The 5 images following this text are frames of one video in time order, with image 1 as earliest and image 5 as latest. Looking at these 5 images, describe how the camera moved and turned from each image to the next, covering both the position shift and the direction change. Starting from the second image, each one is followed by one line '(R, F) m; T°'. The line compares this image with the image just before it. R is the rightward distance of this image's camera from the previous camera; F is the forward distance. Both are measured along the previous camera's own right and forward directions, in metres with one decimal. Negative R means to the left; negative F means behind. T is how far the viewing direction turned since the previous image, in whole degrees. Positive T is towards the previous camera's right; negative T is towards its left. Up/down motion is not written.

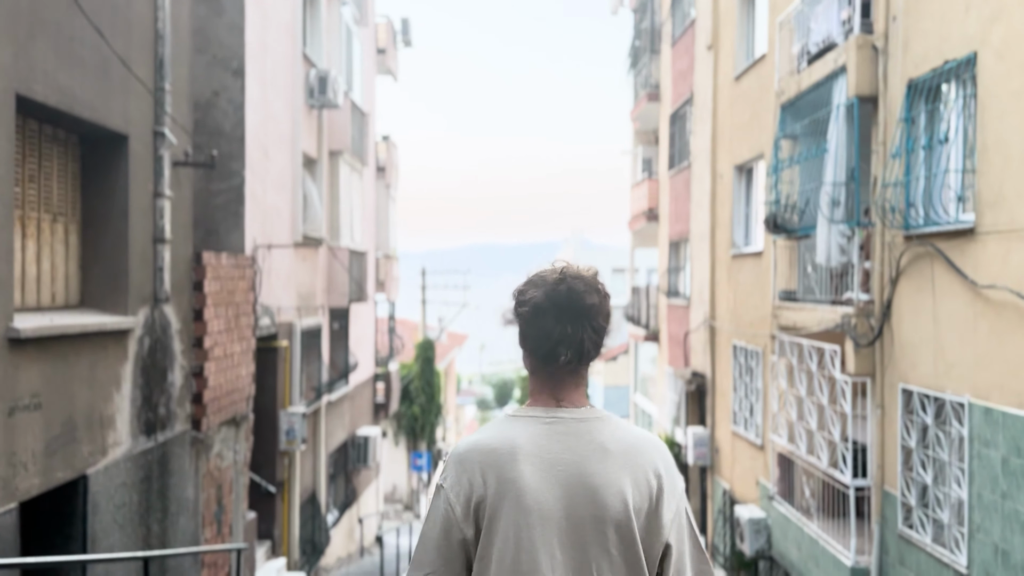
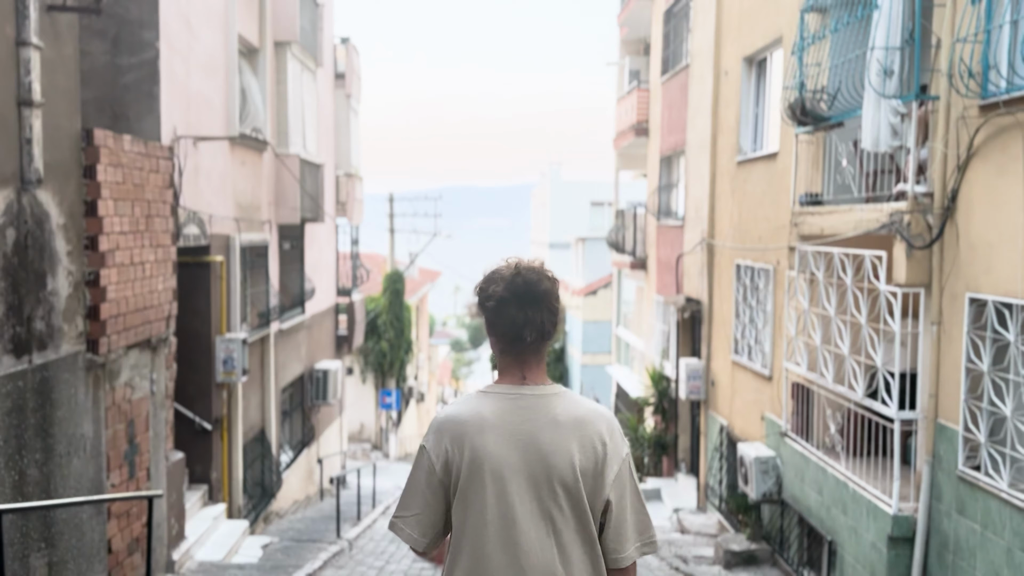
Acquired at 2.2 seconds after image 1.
(0.0, +1.5) m; +2°
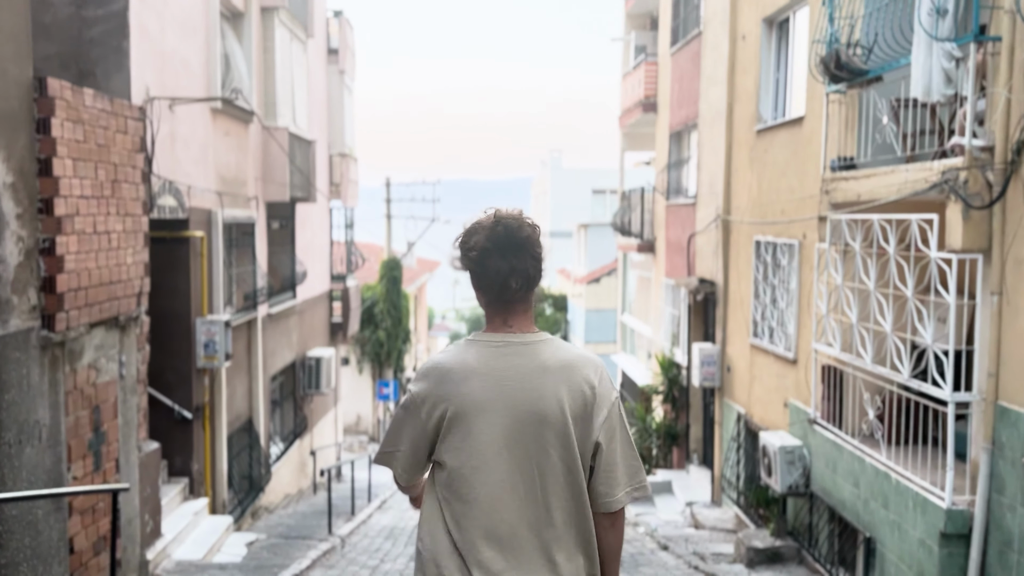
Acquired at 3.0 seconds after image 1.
(-0.1, +0.7) m; 0°
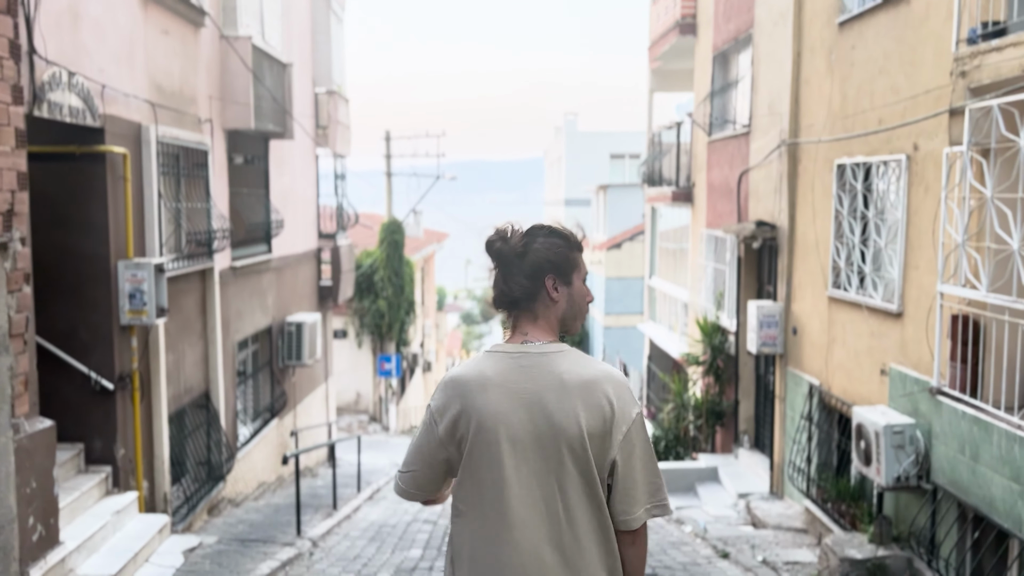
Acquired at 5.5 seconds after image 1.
(0.0, +2.0) m; -1°
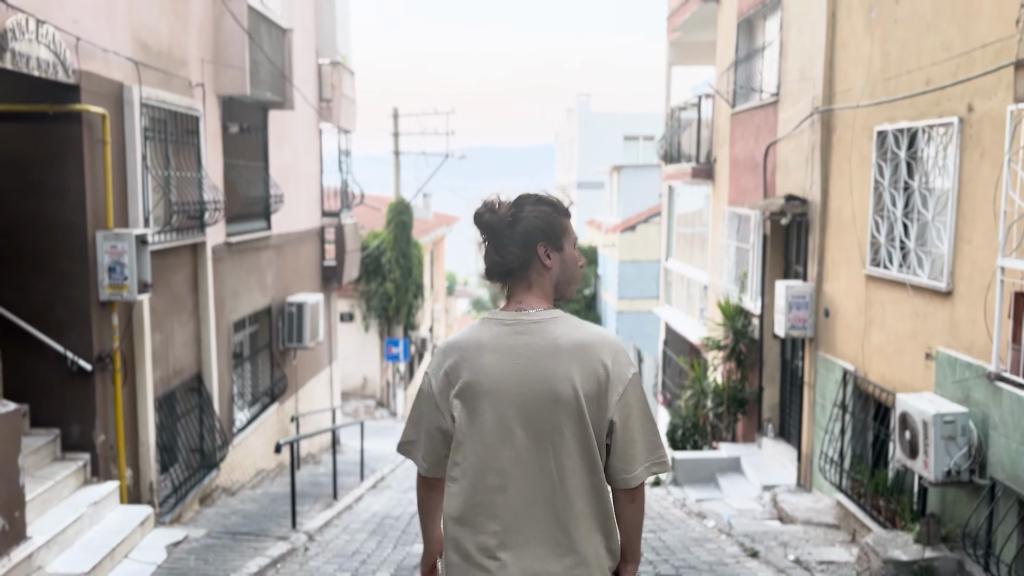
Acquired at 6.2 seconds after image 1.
(0.0, +0.6) m; -1°
